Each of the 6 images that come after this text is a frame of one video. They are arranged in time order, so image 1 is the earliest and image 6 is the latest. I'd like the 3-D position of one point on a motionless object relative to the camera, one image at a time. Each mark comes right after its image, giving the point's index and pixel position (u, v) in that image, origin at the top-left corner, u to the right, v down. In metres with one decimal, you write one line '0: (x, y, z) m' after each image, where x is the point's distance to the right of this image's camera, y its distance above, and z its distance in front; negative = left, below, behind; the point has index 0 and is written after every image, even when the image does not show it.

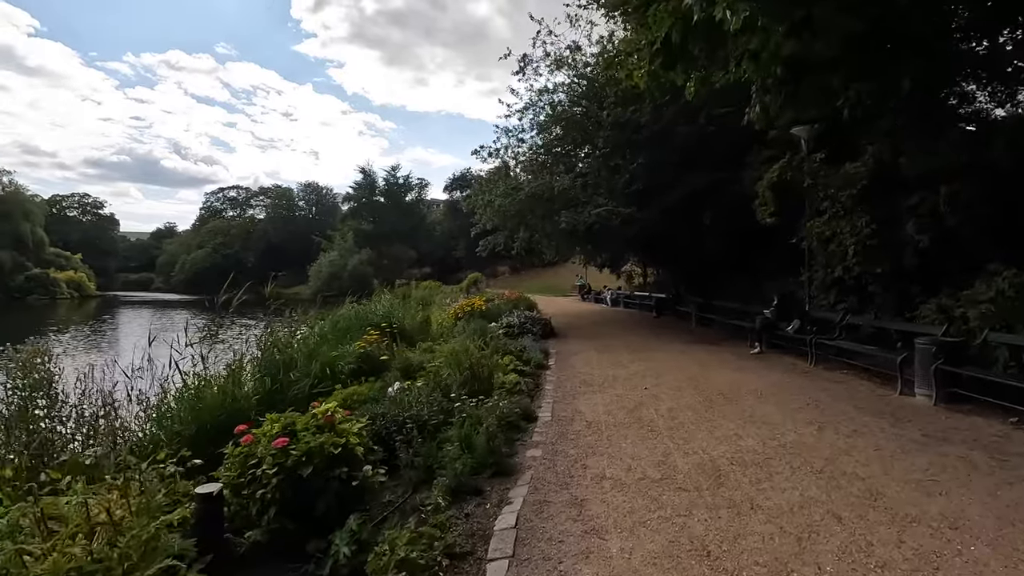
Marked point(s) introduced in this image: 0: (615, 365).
0: (+1.8, -1.3, +9.1) m
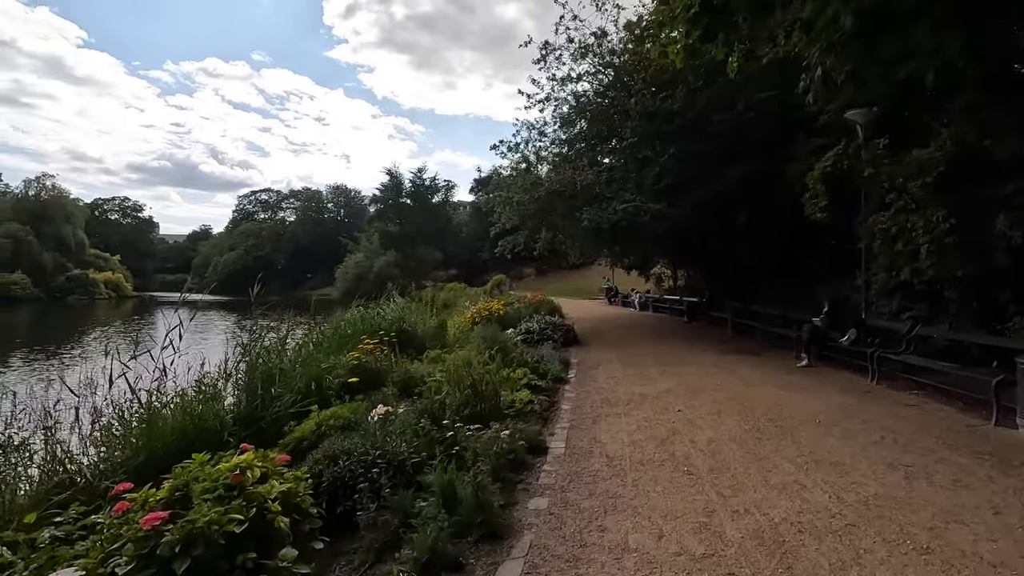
0: (+2.0, -1.4, +8.1) m
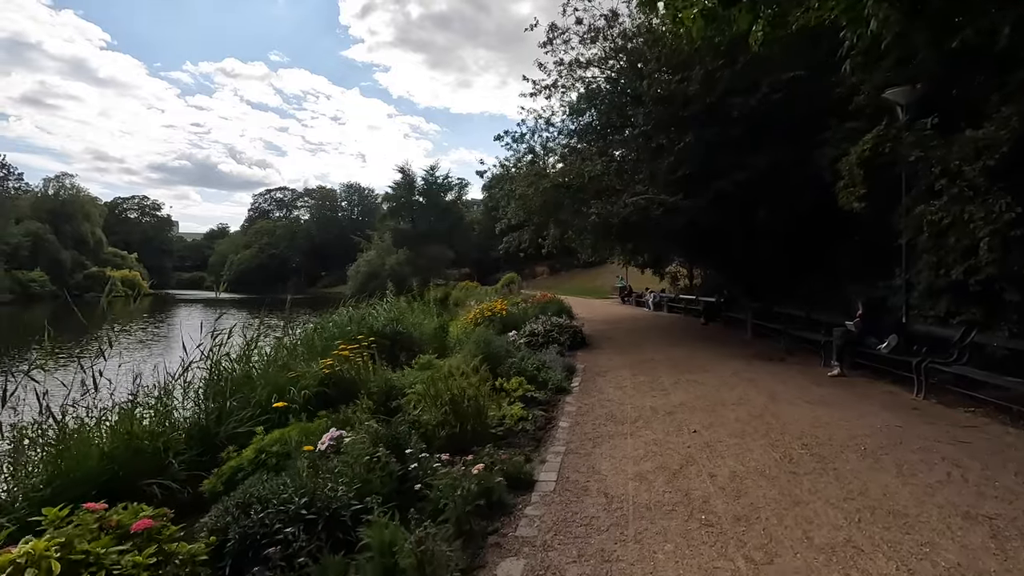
0: (+1.9, -1.4, +7.2) m
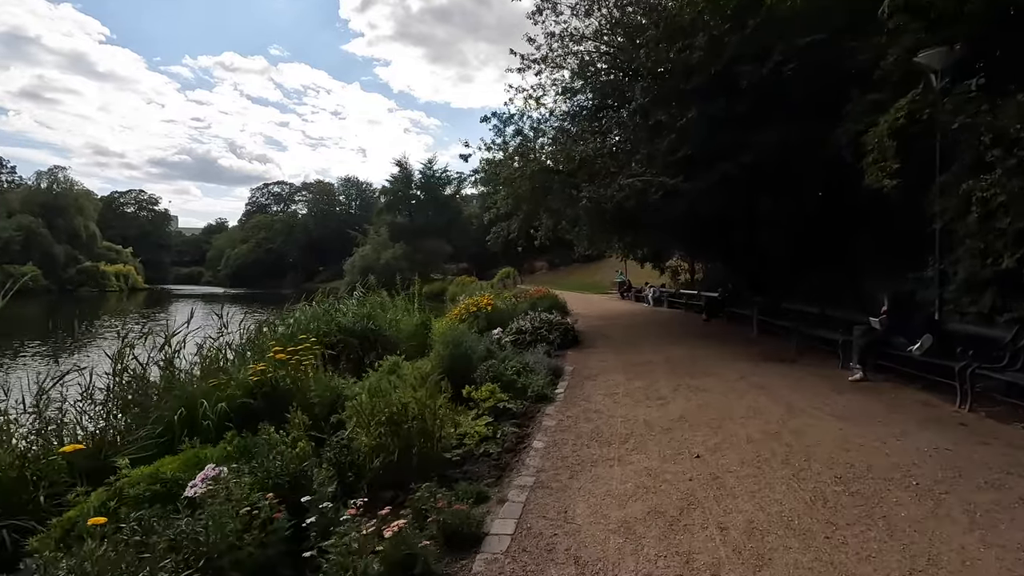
0: (+1.6, -1.3, +6.2) m
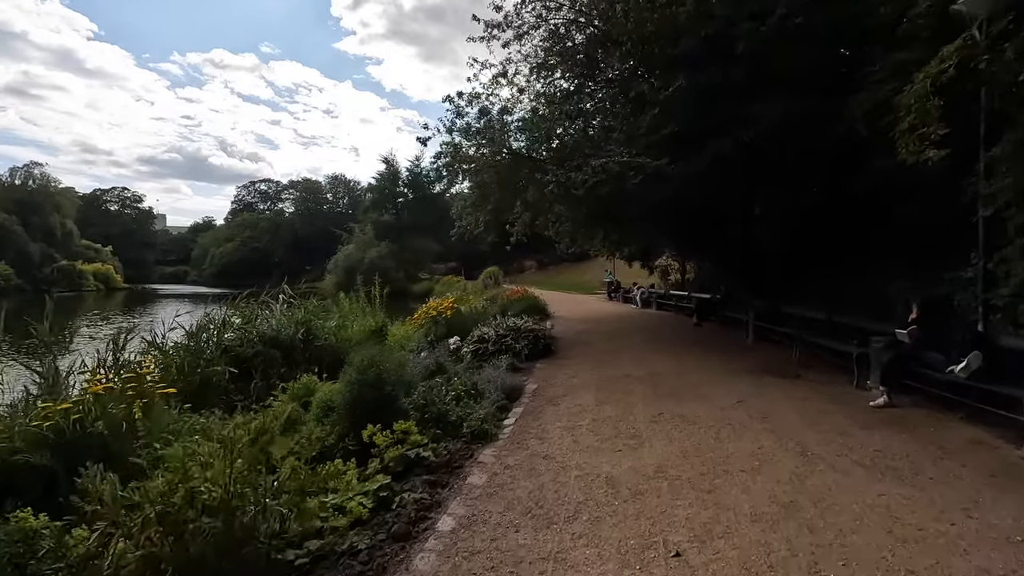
0: (+0.9, -1.3, +4.7) m
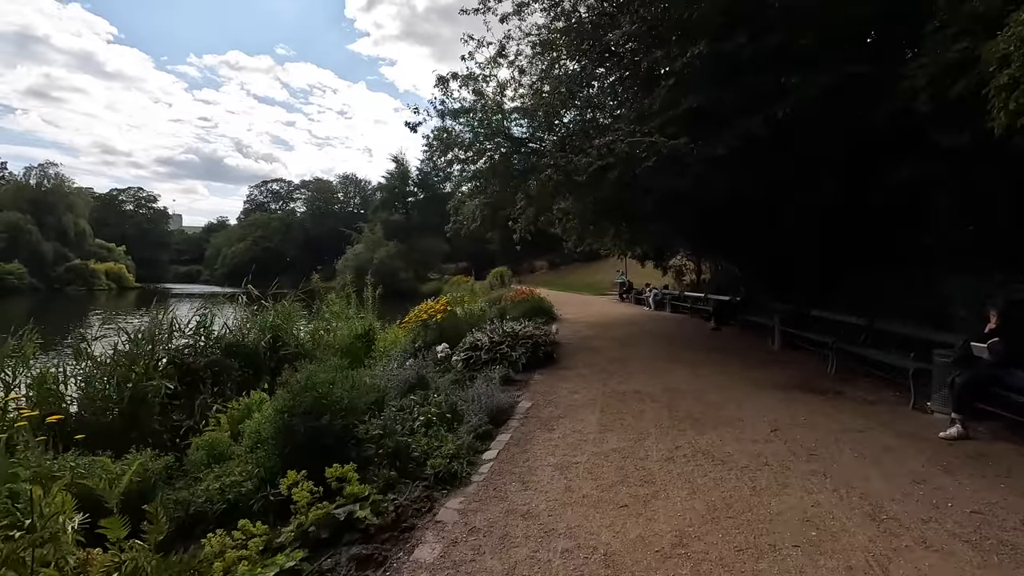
0: (+0.8, -1.4, +3.6) m
